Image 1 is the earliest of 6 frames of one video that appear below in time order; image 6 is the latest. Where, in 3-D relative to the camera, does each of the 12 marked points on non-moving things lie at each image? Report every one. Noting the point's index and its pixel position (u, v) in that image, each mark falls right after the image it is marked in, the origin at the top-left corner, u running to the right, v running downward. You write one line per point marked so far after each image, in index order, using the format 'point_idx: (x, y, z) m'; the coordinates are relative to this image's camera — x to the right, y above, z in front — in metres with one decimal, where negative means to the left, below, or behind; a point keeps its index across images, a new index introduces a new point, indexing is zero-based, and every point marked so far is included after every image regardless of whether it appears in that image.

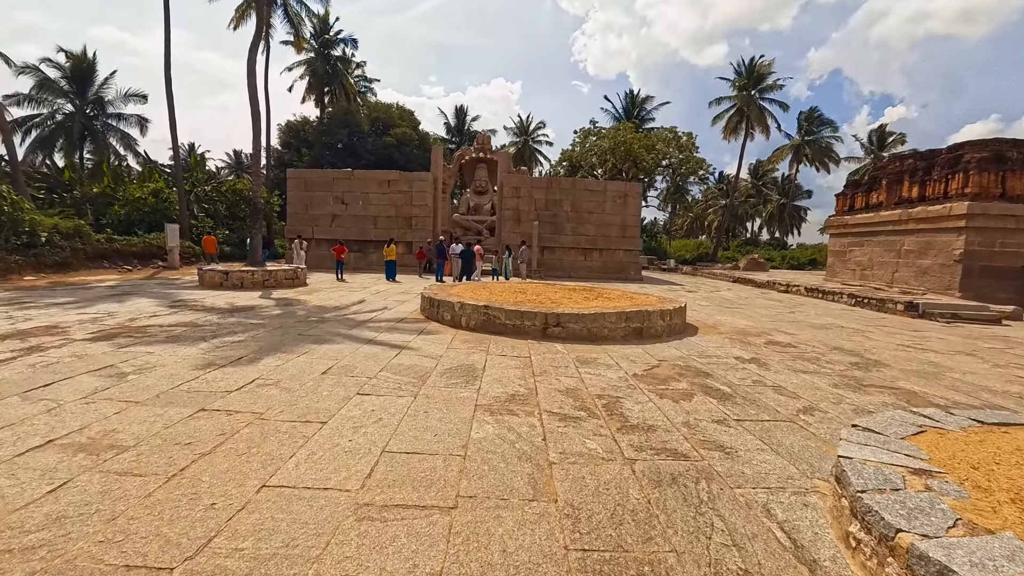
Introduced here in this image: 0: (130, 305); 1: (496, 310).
0: (-6.5, -0.3, +7.9) m
1: (-0.2, -0.3, +6.4) m
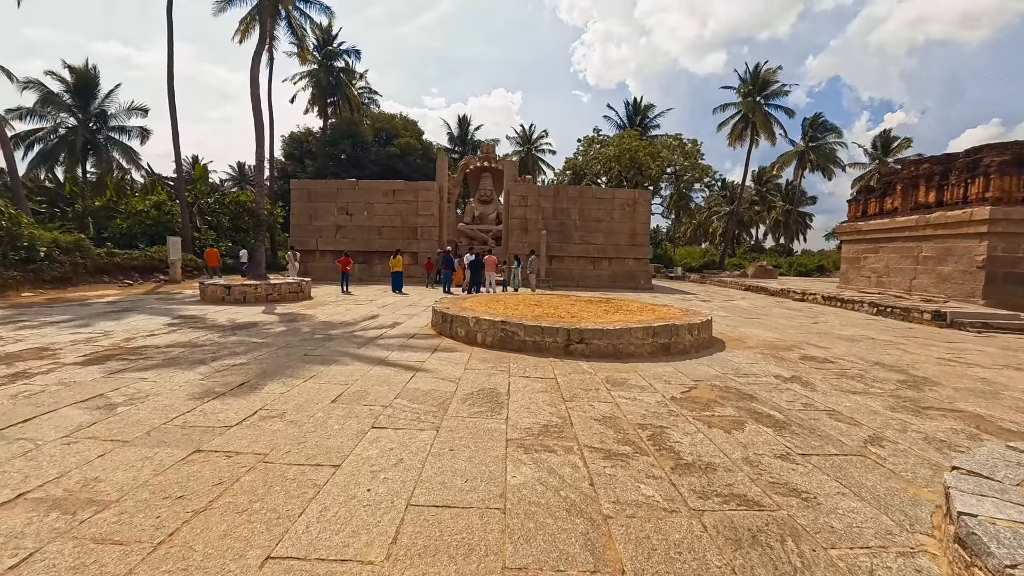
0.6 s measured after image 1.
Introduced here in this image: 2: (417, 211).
0: (-6.3, -0.6, +7.6) m
1: (0.0, -0.5, +6.0) m
2: (-3.7, +3.0, +18.1) m
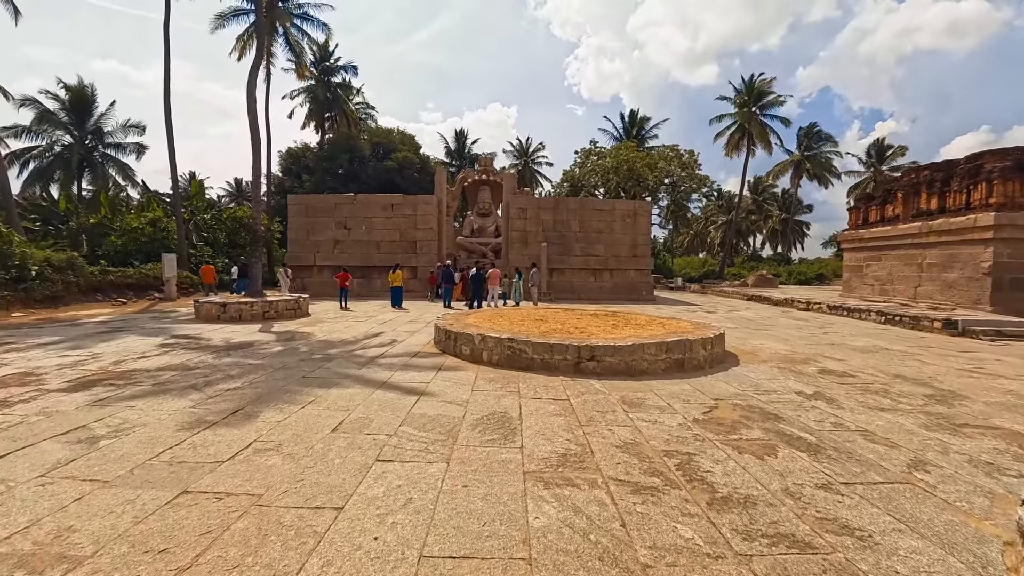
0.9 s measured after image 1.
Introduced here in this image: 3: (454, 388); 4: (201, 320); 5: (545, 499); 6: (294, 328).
0: (-6.2, -0.9, +7.3) m
1: (+0.1, -0.7, +5.7) m
2: (-3.7, +2.4, +18.0) m
3: (-0.6, -1.0, +4.9) m
4: (-6.7, -0.7, +10.0) m
5: (+0.2, -1.2, +2.6) m
6: (-4.2, -0.8, +9.0) m
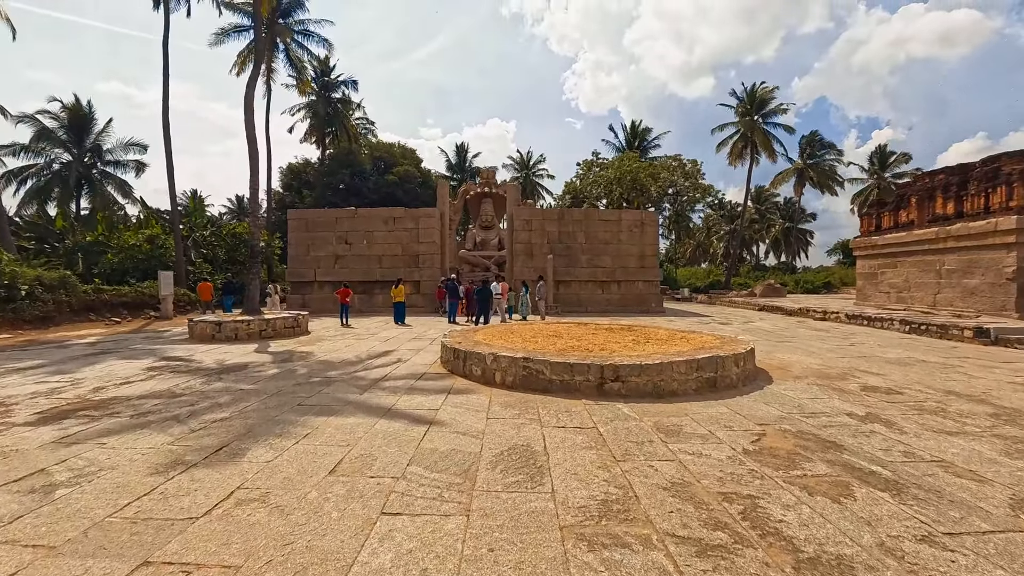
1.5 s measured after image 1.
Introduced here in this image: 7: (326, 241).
0: (-6.0, -1.2, +6.8) m
1: (+0.3, -0.8, +5.2) m
2: (-3.6, +1.9, +17.6) m
3: (-0.4, -1.2, +4.4) m
4: (-6.5, -1.1, +9.6) m
5: (+0.4, -1.3, +2.1) m
6: (-4.0, -1.1, +8.5) m
7: (-7.1, +1.8, +17.6) m
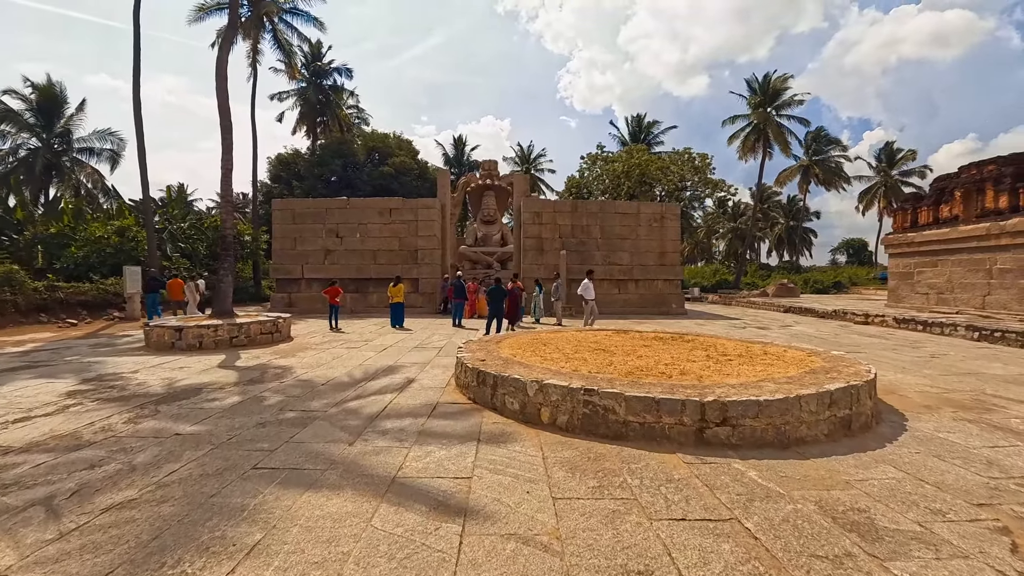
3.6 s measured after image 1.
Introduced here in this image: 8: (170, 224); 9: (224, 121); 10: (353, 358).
0: (-5.6, -1.2, +5.1) m
1: (+0.8, -0.8, +3.6) m
2: (-3.3, +1.9, +15.9) m
3: (0.0, -1.2, +2.8) m
4: (-6.1, -1.1, +7.9) m
5: (+0.9, -1.3, +0.5) m
6: (-3.6, -1.1, +6.9) m
7: (-6.8, +1.9, +15.9) m
8: (-14.6, +2.8, +19.7) m
9: (-5.9, +3.4, +9.5) m
10: (-2.4, -1.1, +7.0) m
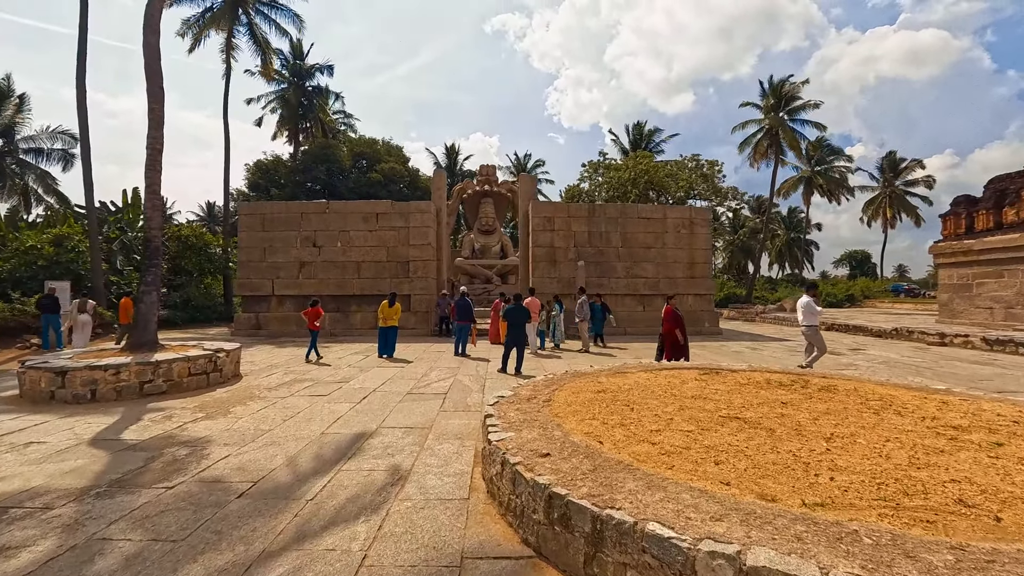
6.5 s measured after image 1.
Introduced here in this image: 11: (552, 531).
0: (-5.1, -1.3, +2.6) m
1: (+1.3, -1.0, +1.3) m
2: (-3.0, +1.4, +13.5) m
3: (+0.6, -1.3, +0.4) m
4: (-5.7, -1.3, +5.4) m
5: (+1.5, -1.3, -1.8) m
6: (-3.2, -1.3, +4.4) m
7: (-6.6, +1.3, +13.5) m
8: (-14.4, +2.0, +17.1) m
9: (-5.5, +3.1, +7.1) m
10: (-2.0, -1.3, +4.5) m
11: (+0.2, -1.1, +2.1) m
